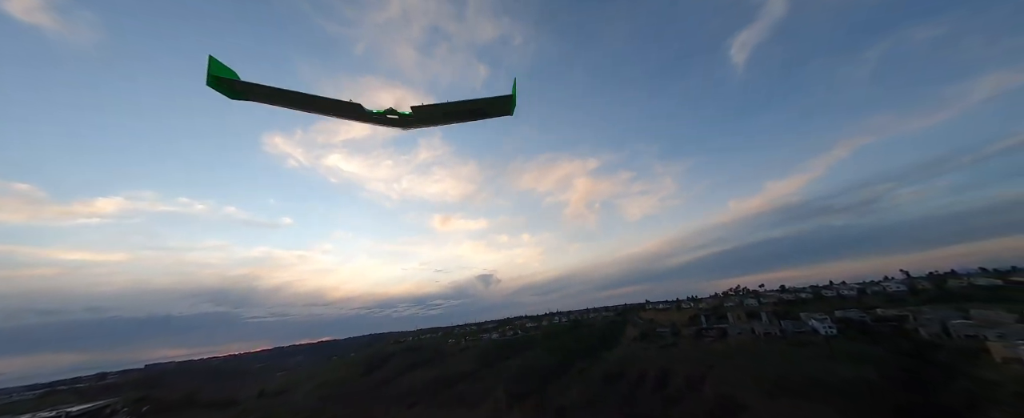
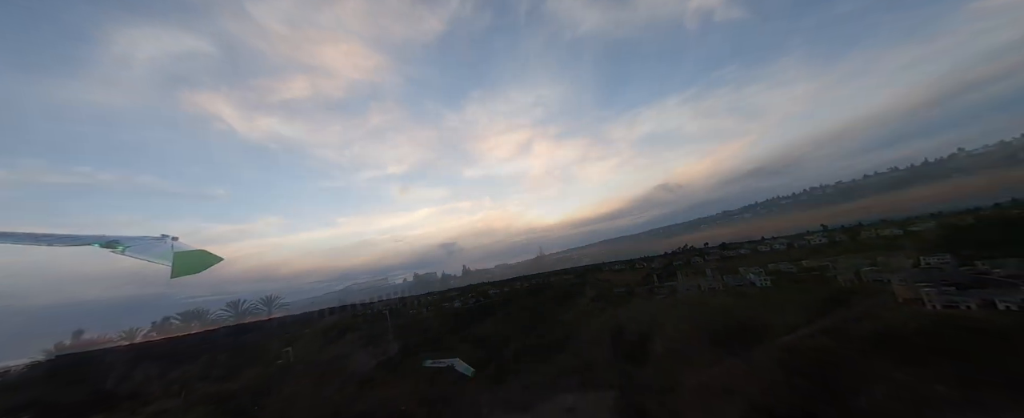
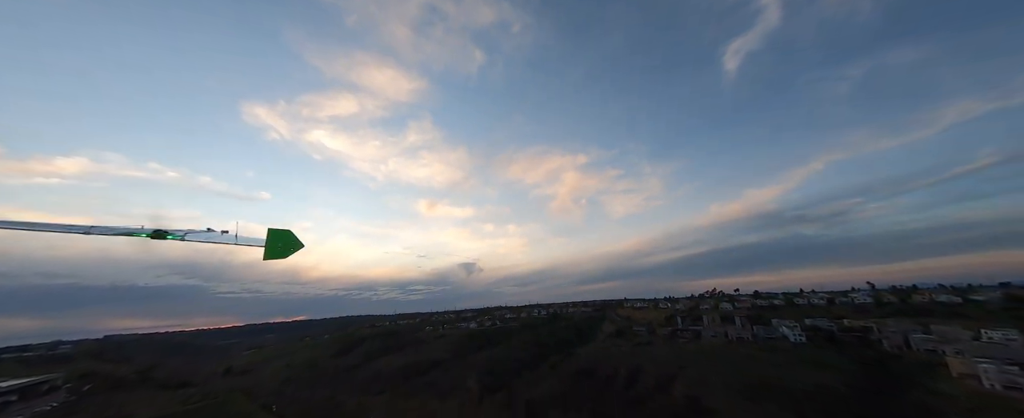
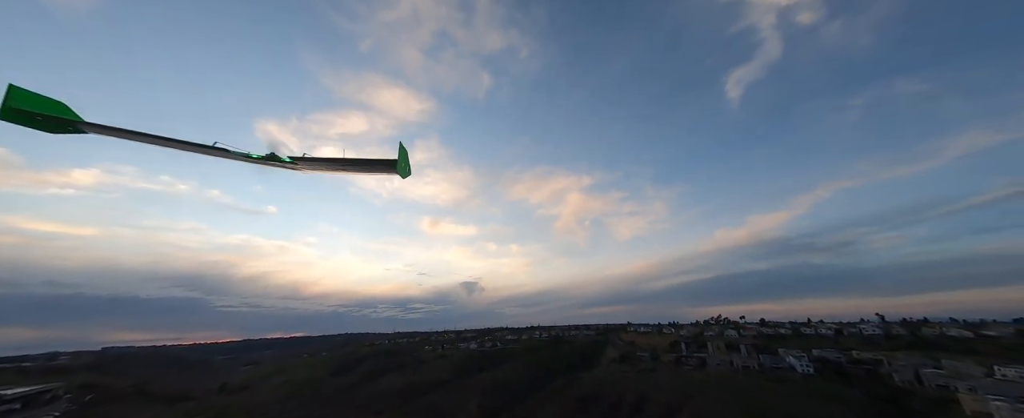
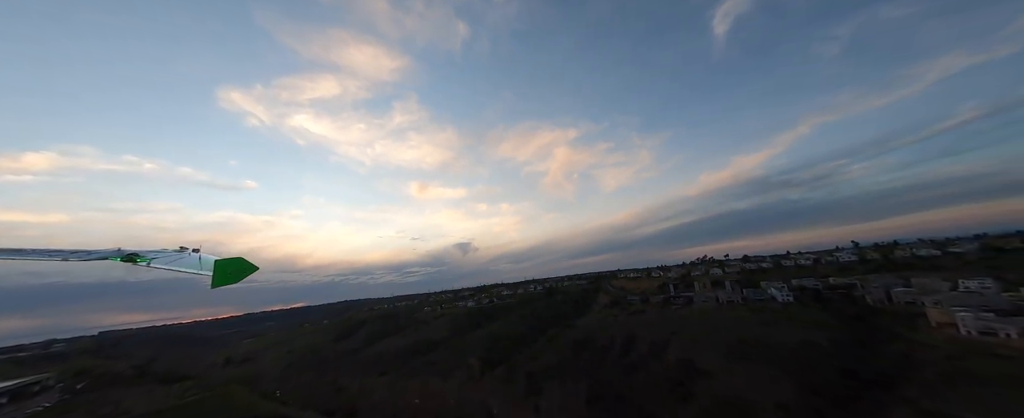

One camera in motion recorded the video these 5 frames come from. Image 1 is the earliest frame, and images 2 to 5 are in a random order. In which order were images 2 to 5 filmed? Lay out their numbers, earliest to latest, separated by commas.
4, 3, 5, 2
